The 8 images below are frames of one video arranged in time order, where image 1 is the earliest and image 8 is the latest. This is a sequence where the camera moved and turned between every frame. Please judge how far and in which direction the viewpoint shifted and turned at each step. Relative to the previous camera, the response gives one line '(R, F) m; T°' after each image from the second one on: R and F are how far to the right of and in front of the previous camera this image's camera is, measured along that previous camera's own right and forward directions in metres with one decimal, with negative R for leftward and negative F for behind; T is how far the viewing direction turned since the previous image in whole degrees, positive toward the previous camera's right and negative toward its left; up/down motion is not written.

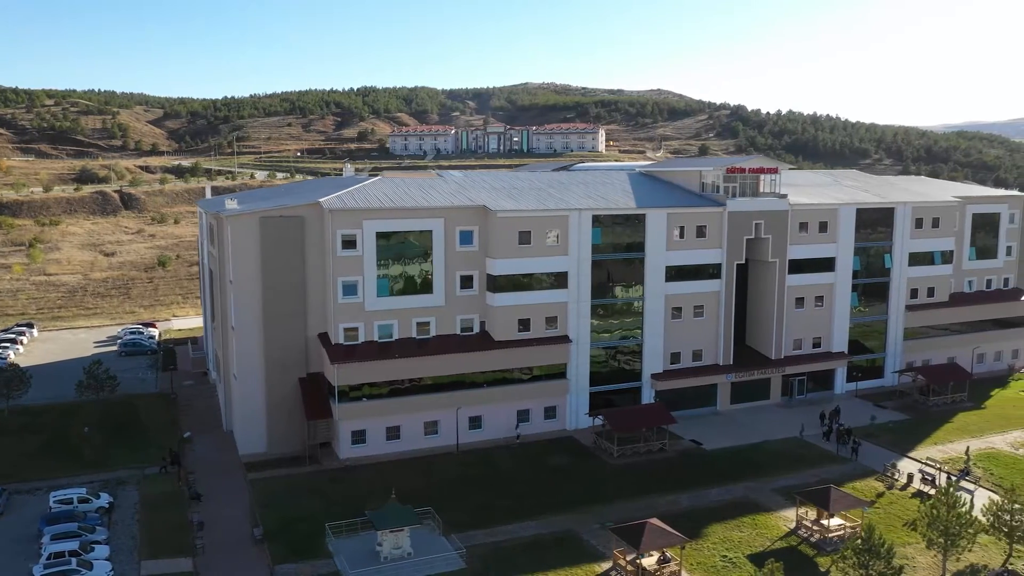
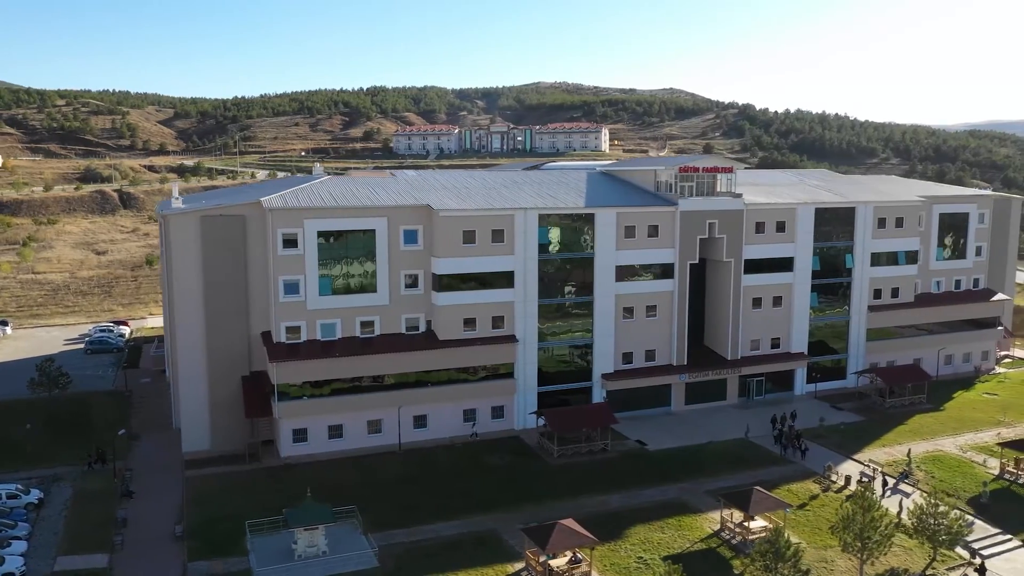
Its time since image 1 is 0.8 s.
(+4.0, +0.1) m; -1°
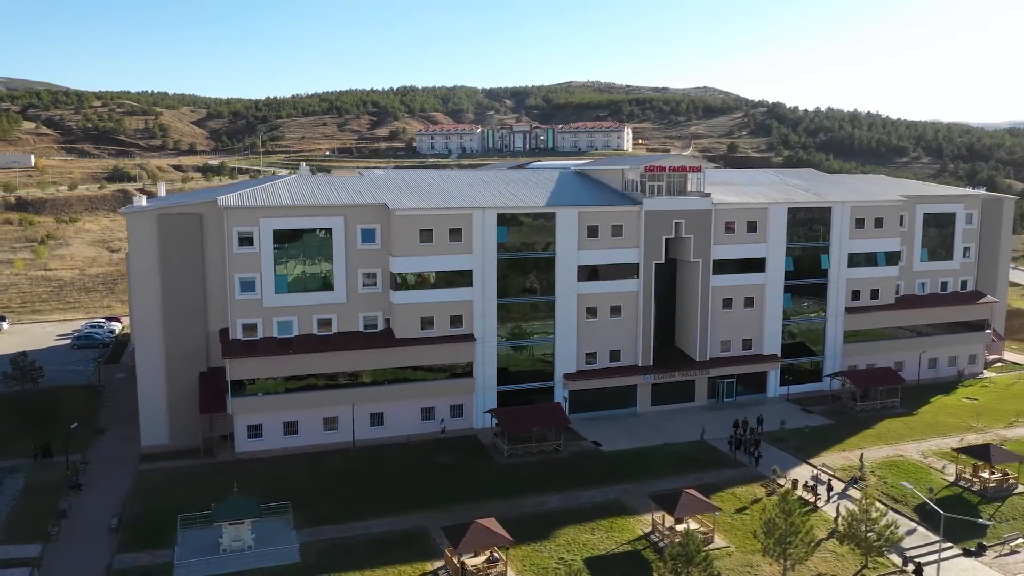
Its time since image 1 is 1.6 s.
(+4.5, +0.1) m; -2°
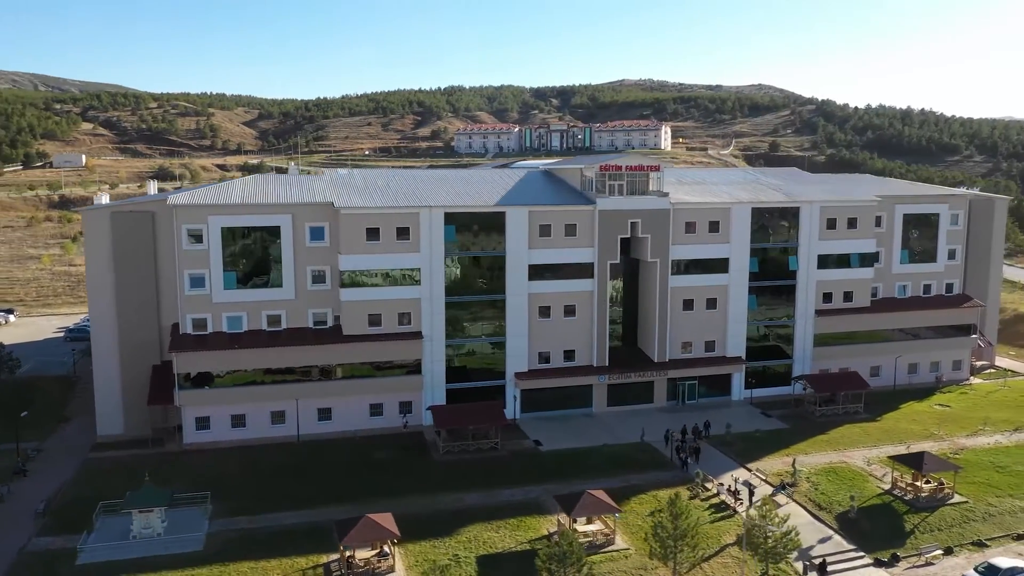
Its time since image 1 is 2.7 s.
(+6.3, 0.0) m; -4°
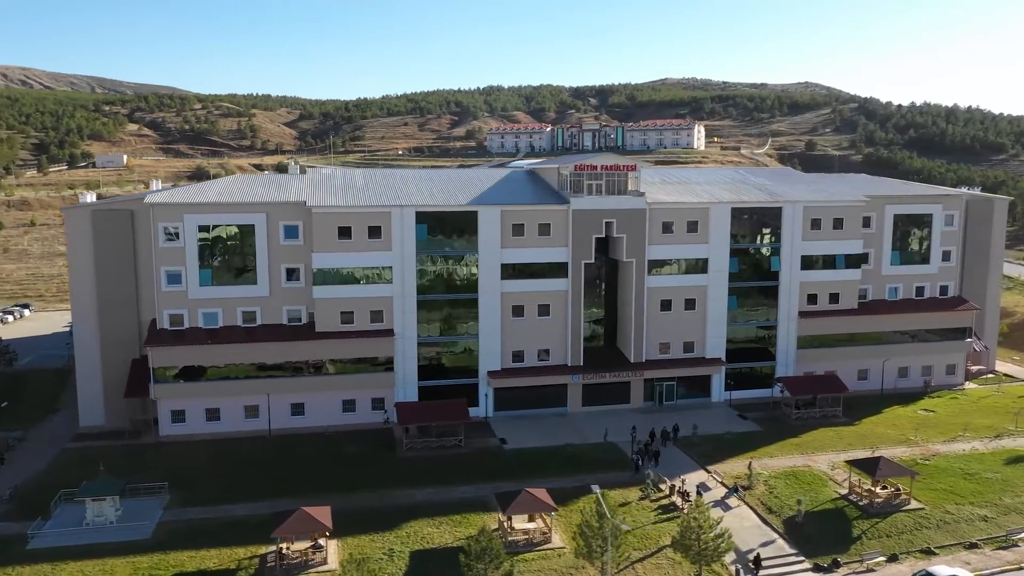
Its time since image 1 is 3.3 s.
(+4.3, -0.1) m; -3°
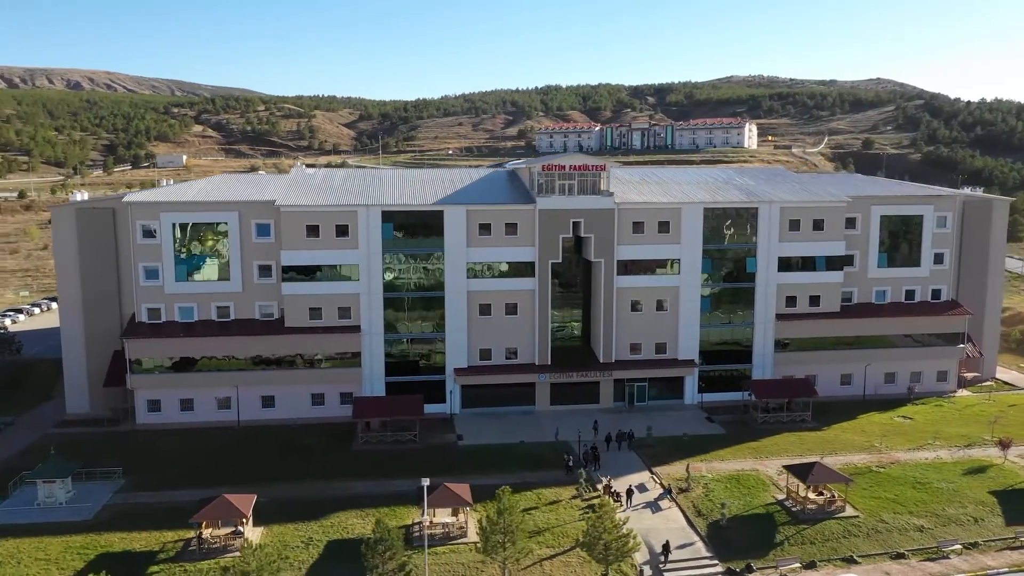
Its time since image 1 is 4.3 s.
(+6.1, -0.3) m; -5°
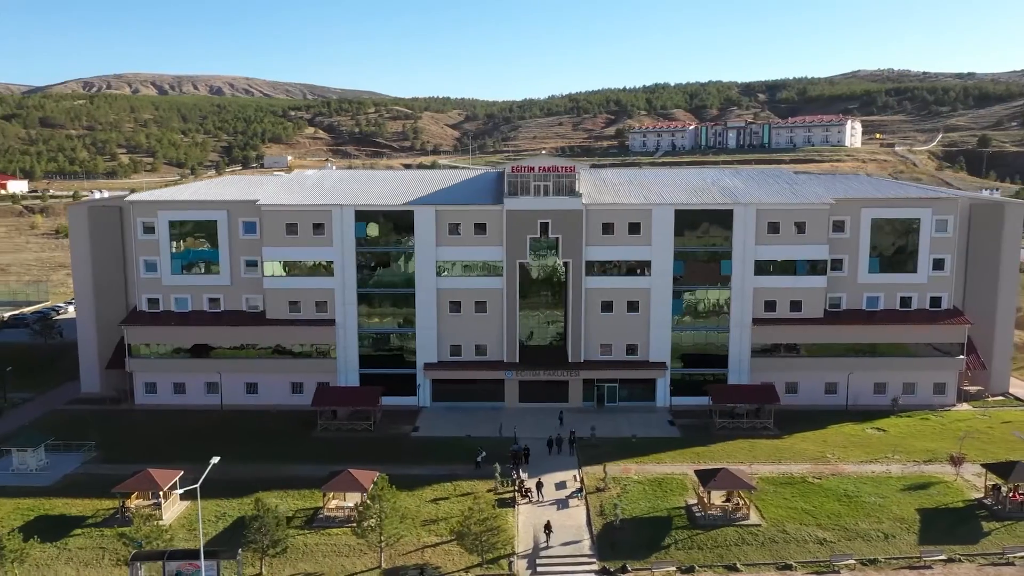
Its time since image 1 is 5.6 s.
(+9.5, -0.5) m; -8°
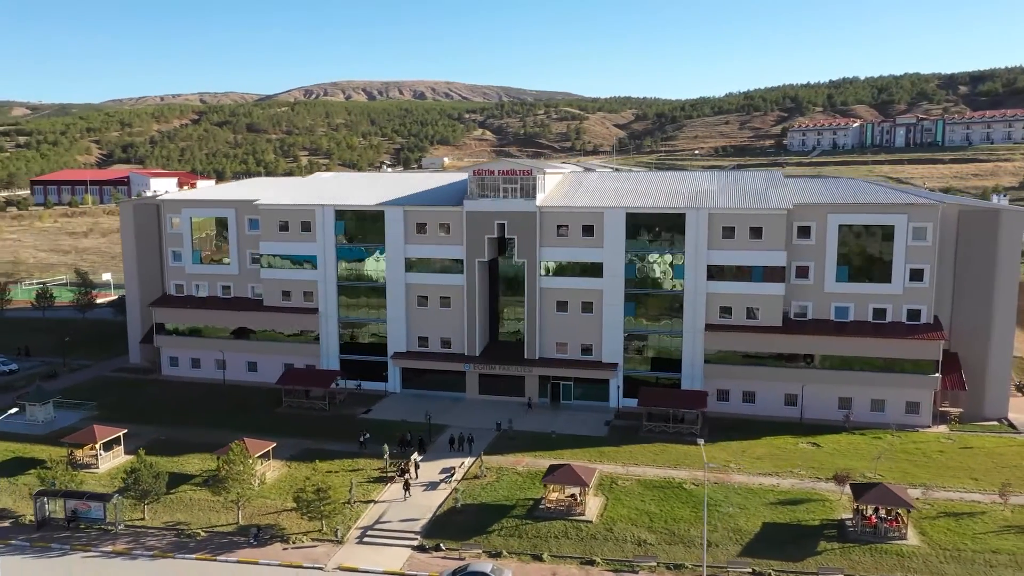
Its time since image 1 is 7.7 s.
(+15.2, -0.7) m; -13°
